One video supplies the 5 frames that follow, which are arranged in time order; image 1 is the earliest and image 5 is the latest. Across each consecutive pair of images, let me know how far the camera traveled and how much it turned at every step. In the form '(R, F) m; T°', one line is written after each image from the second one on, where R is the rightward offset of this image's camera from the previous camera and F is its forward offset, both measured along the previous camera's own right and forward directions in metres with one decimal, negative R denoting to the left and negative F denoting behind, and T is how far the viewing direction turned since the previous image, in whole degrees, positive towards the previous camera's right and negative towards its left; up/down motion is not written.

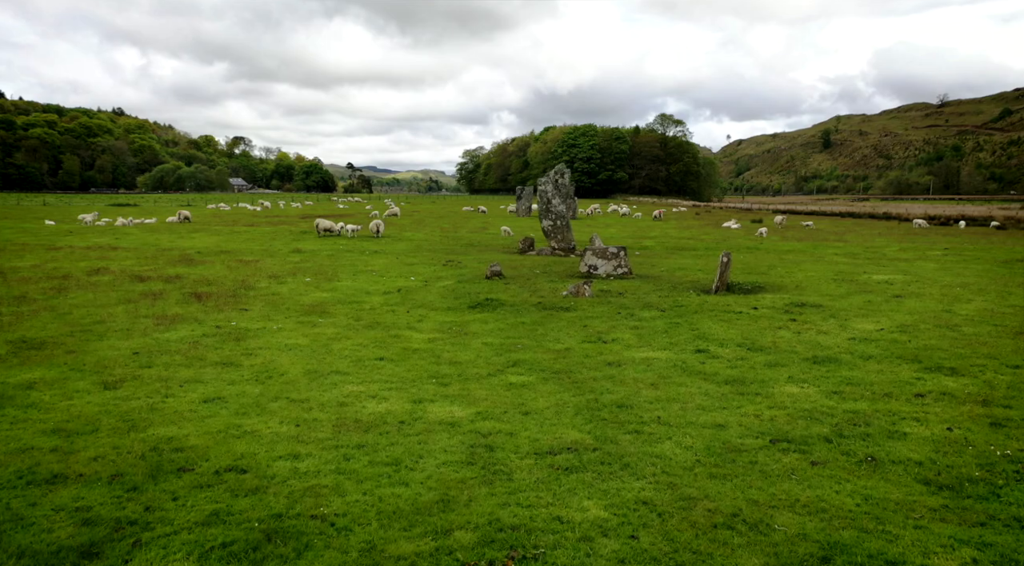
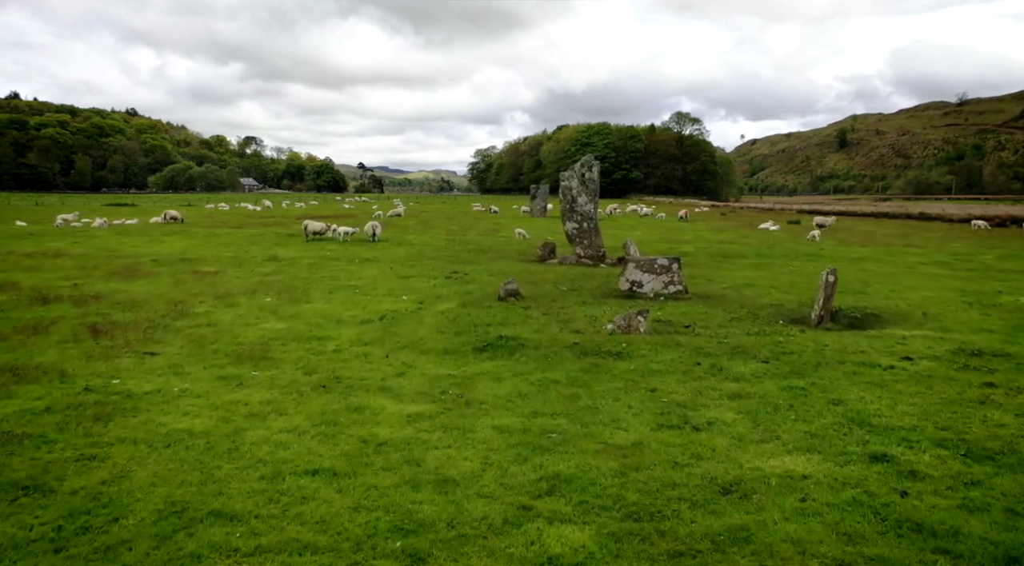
(-0.3, +7.6) m; -1°
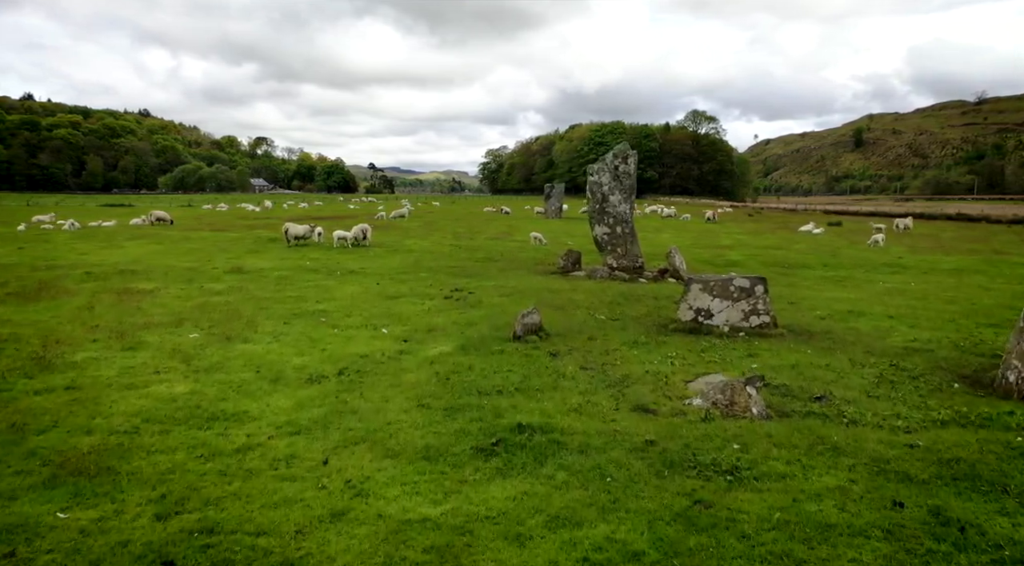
(-0.2, +7.3) m; -1°
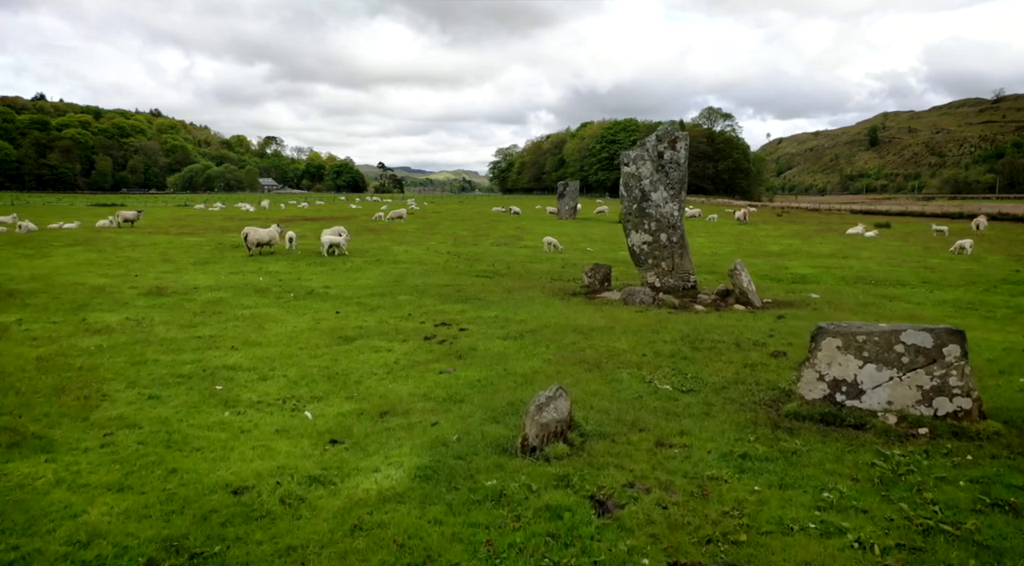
(0.0, +8.1) m; -1°
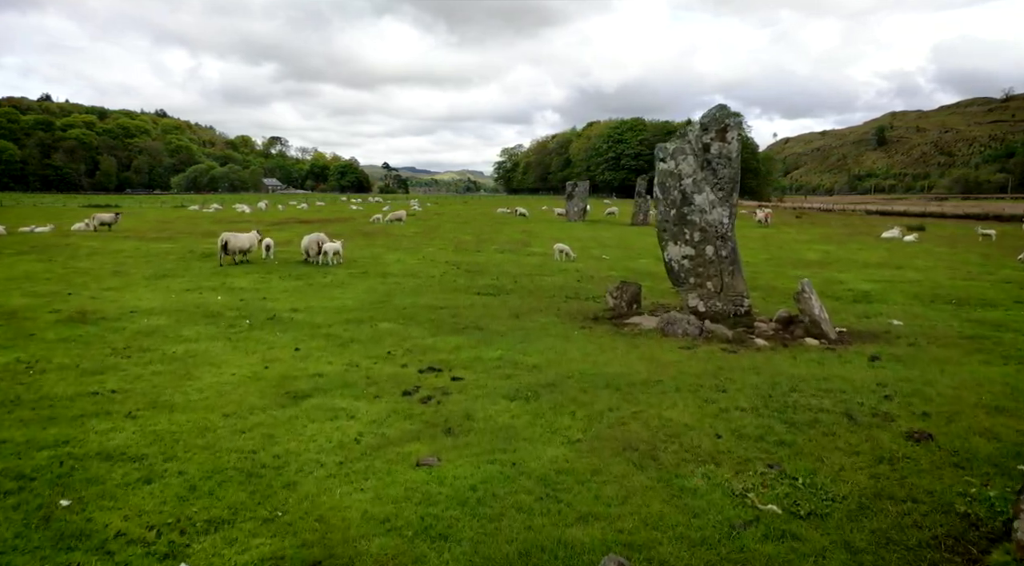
(-0.1, +4.9) m; 0°
